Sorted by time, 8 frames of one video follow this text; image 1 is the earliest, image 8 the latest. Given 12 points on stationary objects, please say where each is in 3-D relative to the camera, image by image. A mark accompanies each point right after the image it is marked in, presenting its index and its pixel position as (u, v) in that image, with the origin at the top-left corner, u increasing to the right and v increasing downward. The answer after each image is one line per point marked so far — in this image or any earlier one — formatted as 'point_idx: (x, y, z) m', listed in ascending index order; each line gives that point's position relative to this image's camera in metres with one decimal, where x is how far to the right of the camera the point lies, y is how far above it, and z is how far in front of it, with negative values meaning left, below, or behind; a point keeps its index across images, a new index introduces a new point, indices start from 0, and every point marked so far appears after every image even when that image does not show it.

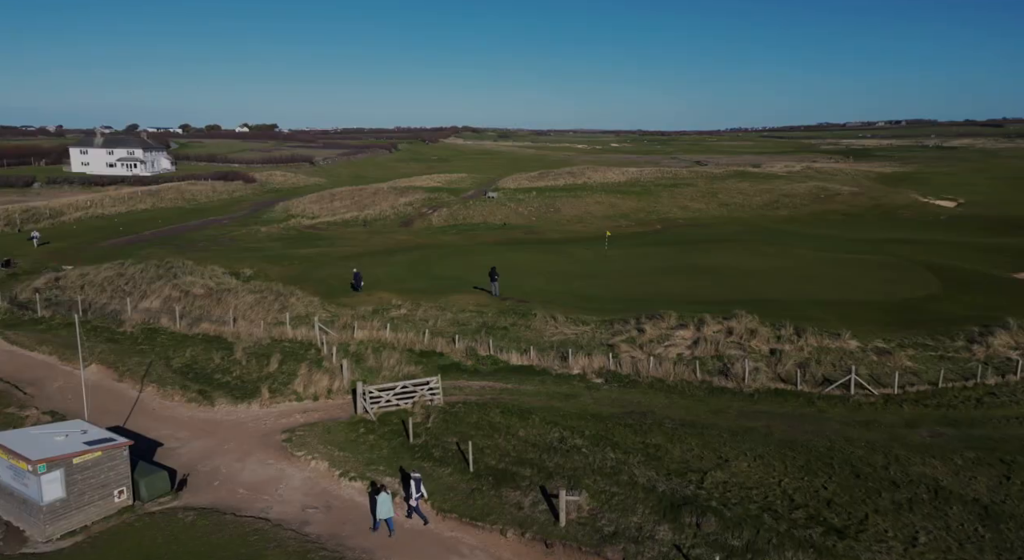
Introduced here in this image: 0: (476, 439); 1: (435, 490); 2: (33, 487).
0: (-0.8, -3.7, +18.2) m
1: (-1.6, -4.4, +16.4) m
2: (-9.2, -4.0, +15.6) m
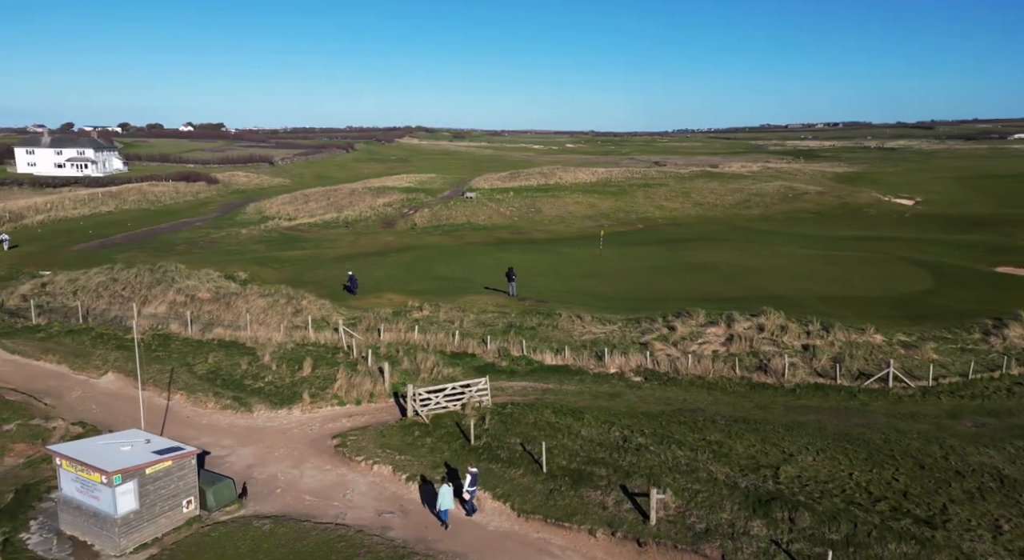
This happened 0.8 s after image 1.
0: (+0.6, -3.7, +18.2) m
1: (0.0, -4.4, +16.3) m
2: (-7.5, -4.1, +15.0) m
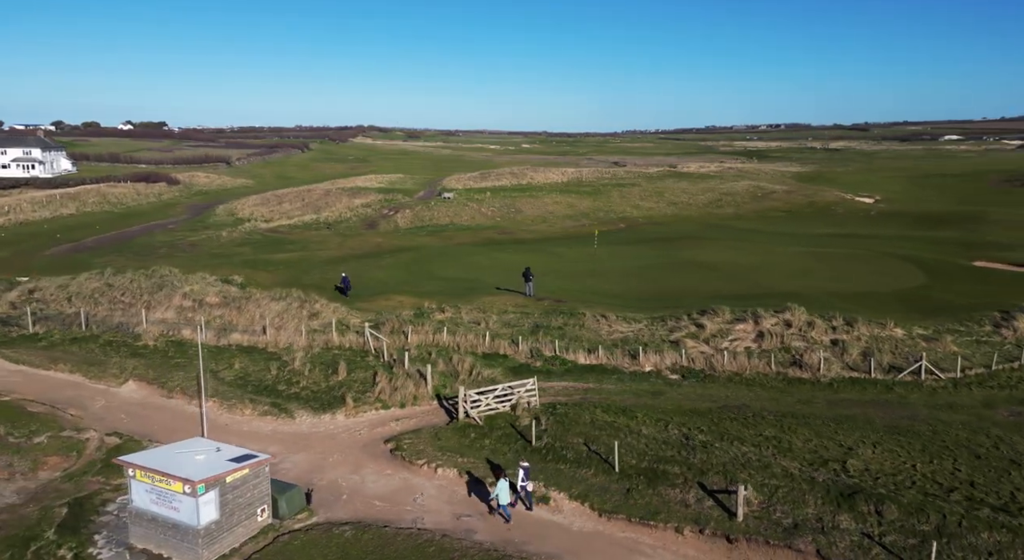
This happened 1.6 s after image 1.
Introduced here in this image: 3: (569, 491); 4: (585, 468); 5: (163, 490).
0: (+2.1, -3.7, +18.2) m
1: (+1.6, -4.4, +16.3) m
2: (-5.9, -4.2, +14.5) m
3: (+1.2, -4.4, +16.3) m
4: (+1.6, -4.1, +17.1) m
5: (-6.4, -3.9, +14.8) m
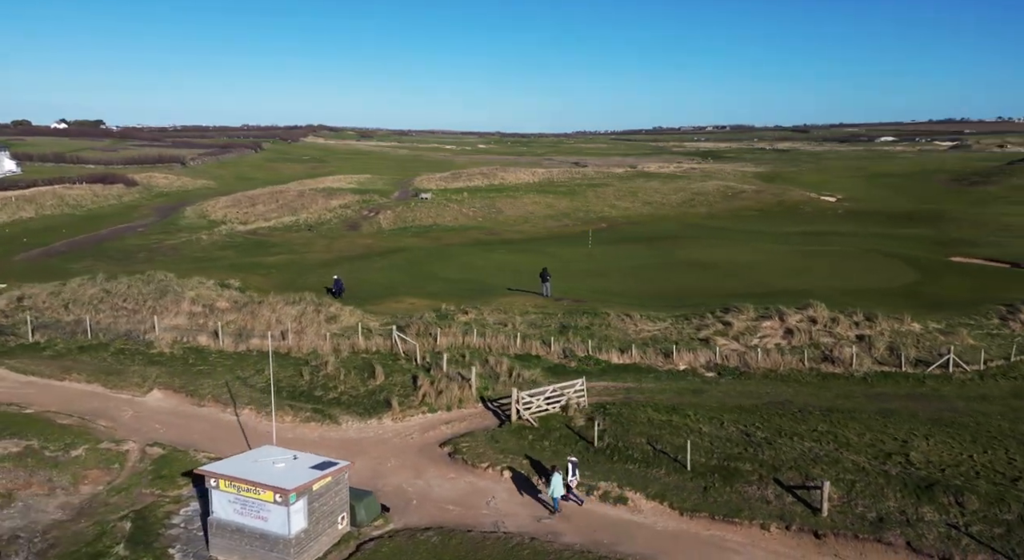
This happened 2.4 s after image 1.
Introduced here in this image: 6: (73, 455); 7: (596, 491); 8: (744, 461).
0: (+3.6, -3.7, +18.3) m
1: (+3.2, -4.4, +16.3) m
2: (-4.2, -4.3, +14.2) m
3: (+2.8, -4.4, +16.4) m
4: (+3.2, -4.1, +17.2) m
5: (-4.7, -3.9, +14.4) m
6: (-10.8, -4.3, +19.5) m
7: (+1.7, -4.4, +16.5) m
8: (+5.0, -3.9, +17.0) m
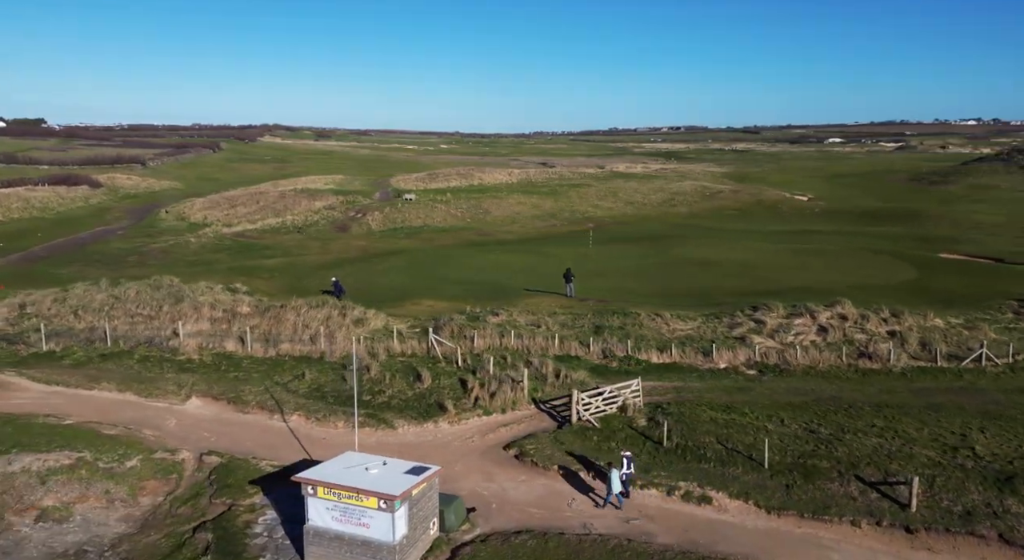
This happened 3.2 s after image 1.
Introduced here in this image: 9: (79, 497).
0: (+5.2, -3.7, +18.5) m
1: (+4.9, -4.4, +16.5) m
2: (-2.3, -4.3, +14.0) m
3: (+4.5, -4.4, +16.5) m
4: (+4.9, -4.1, +17.4) m
5: (-2.9, -4.0, +14.1) m
6: (-9.2, -4.4, +19.0) m
7: (+3.4, -4.4, +16.6) m
8: (+6.7, -3.9, +17.3) m
9: (-9.8, -4.9, +17.9) m
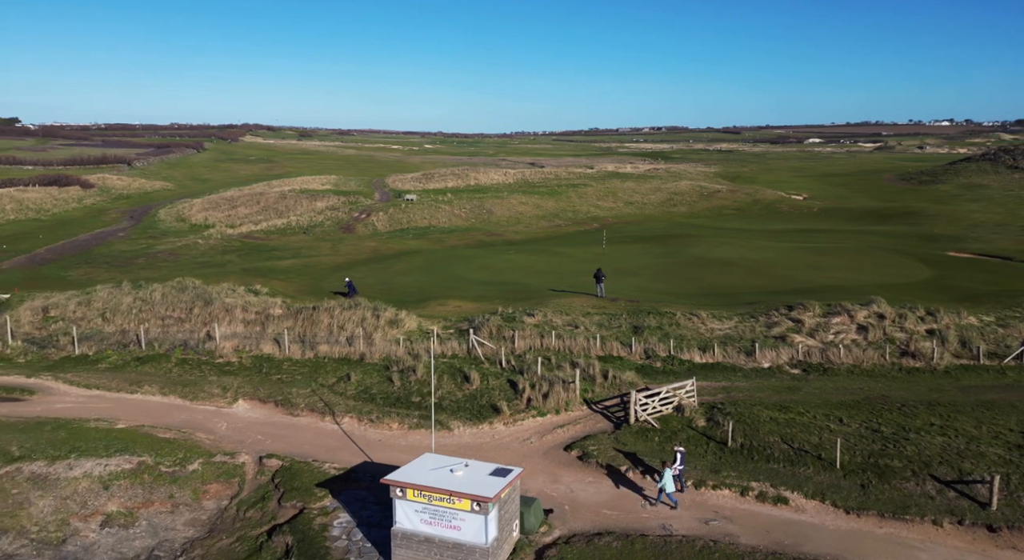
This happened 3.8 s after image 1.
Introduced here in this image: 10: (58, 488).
0: (+6.8, -3.7, +18.6) m
1: (+6.5, -4.4, +16.6) m
2: (-0.7, -4.4, +13.9) m
3: (+6.1, -4.4, +16.6) m
4: (+6.4, -4.1, +17.4) m
5: (-1.2, -4.1, +14.0) m
6: (-7.6, -4.5, +18.8) m
7: (+5.0, -4.5, +16.7) m
8: (+8.3, -3.9, +17.4) m
9: (-8.2, -4.9, +17.7) m
10: (-10.1, -4.6, +17.7) m
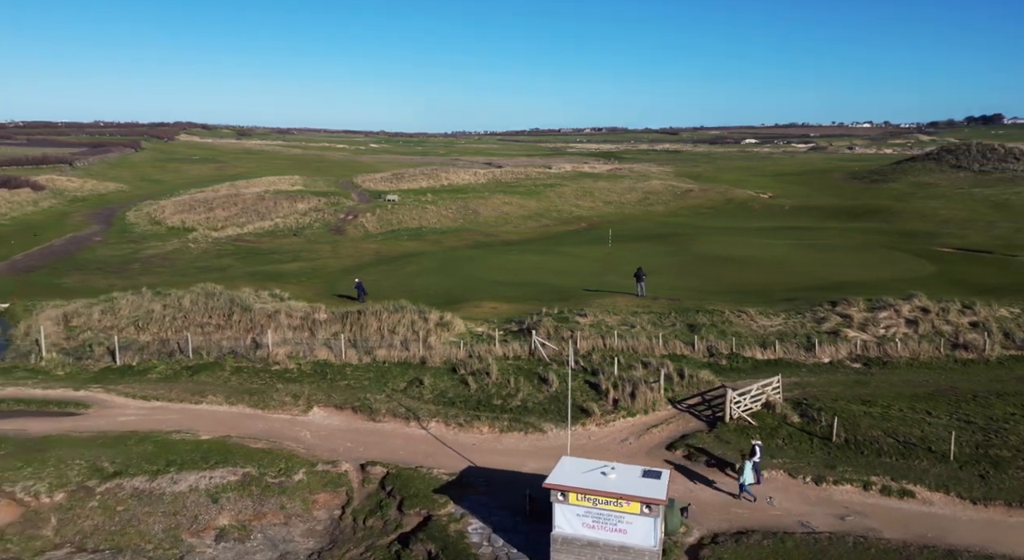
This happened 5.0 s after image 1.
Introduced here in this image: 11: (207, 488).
0: (+9.4, -3.6, +19.0) m
1: (+9.2, -4.3, +17.0) m
2: (+2.3, -4.4, +13.8) m
3: (+8.8, -4.3, +17.0) m
4: (+9.1, -4.0, +17.9) m
5: (+1.7, -4.1, +13.9) m
6: (-5.0, -4.6, +18.2) m
7: (+7.7, -4.4, +17.0) m
8: (+10.9, -3.8, +17.9) m
9: (-5.5, -5.1, +17.1) m
10: (-7.4, -4.8, +17.0) m
11: (-6.7, -4.6, +17.5) m
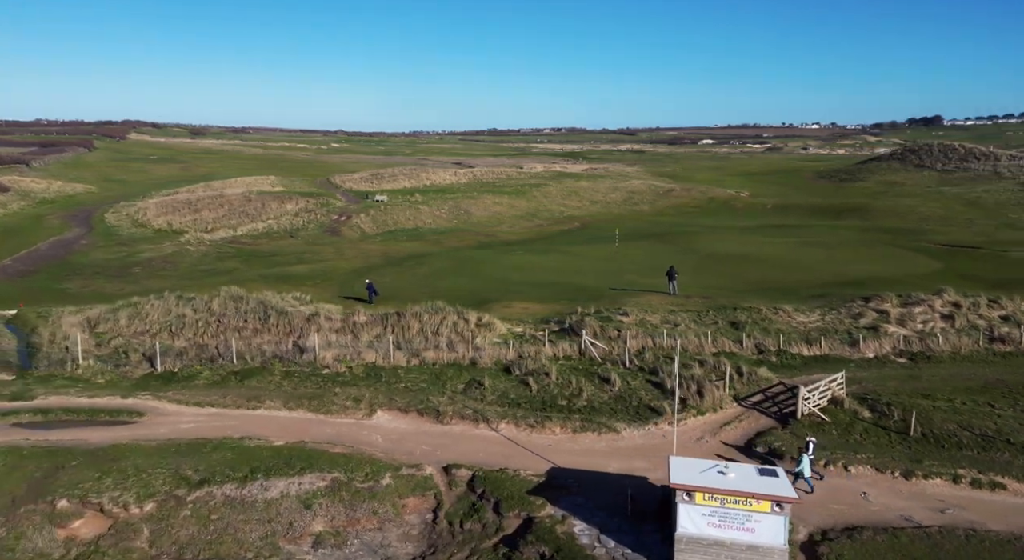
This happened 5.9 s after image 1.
0: (+11.3, -3.5, +19.4) m
1: (+11.3, -4.2, +17.4) m
2: (+4.5, -4.4, +13.9) m
3: (+10.9, -4.3, +17.4) m
4: (+11.1, -3.9, +18.3) m
5: (+4.0, -4.1, +14.0) m
6: (-3.0, -4.6, +17.9) m
7: (+9.8, -4.3, +17.3) m
8: (+13.0, -3.7, +18.4) m
9: (-3.4, -5.1, +16.8) m
10: (-5.3, -4.8, +16.6) m
11: (-4.6, -4.6, +17.1) m
